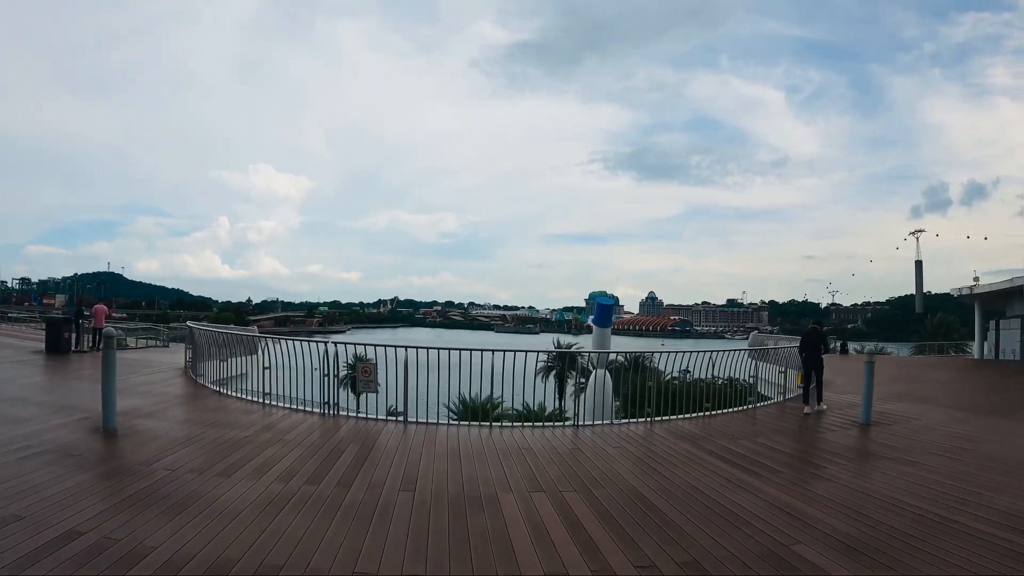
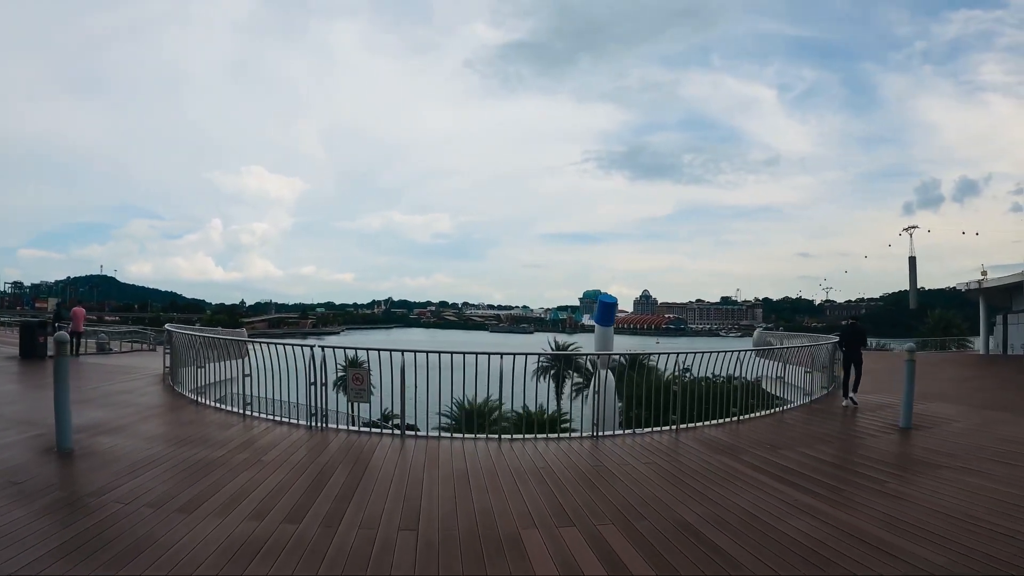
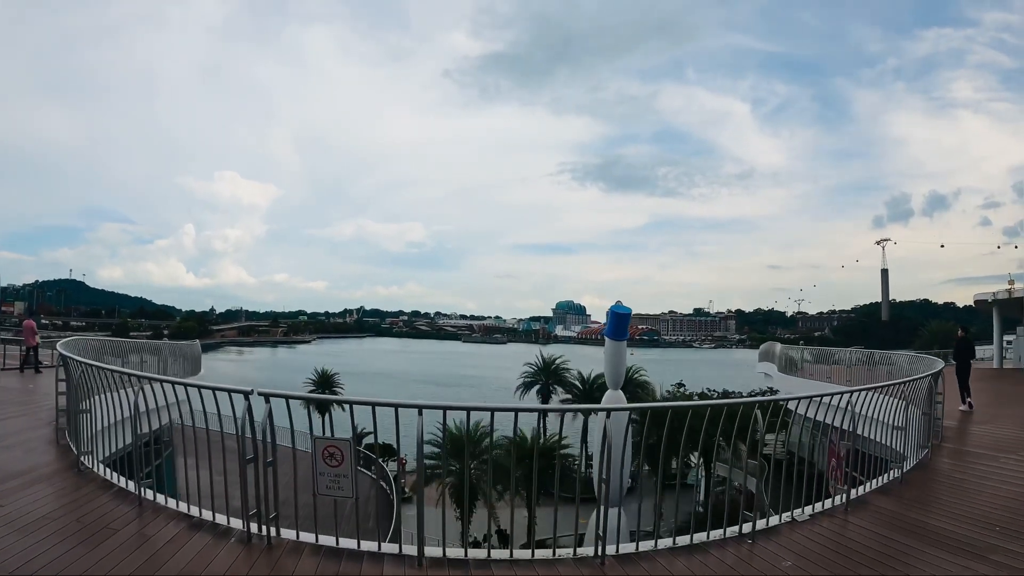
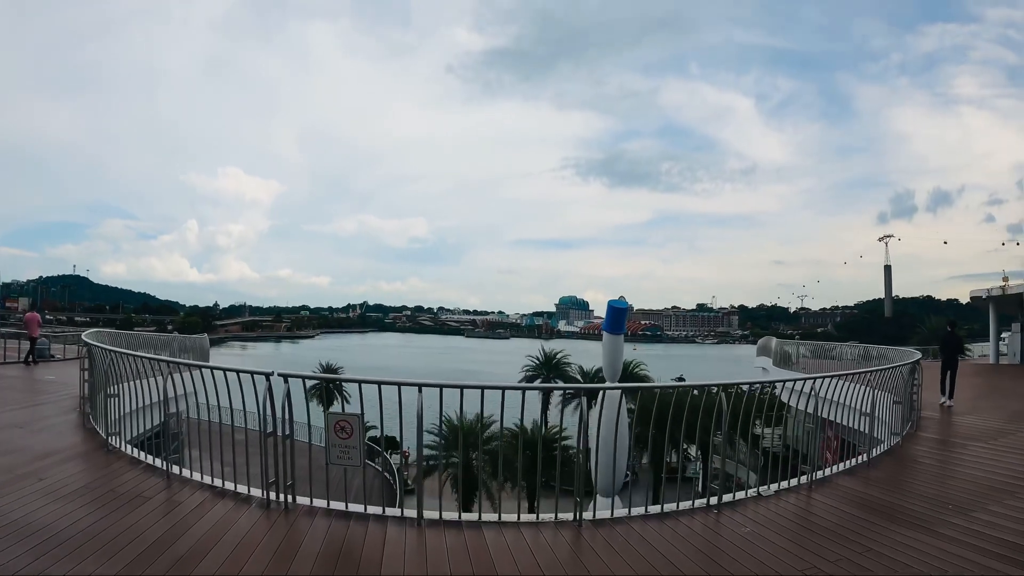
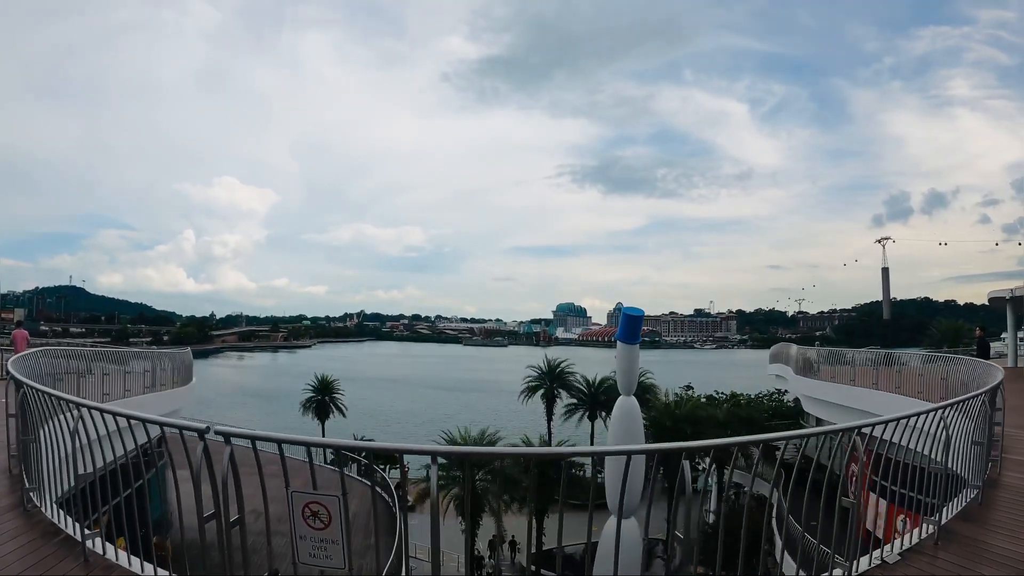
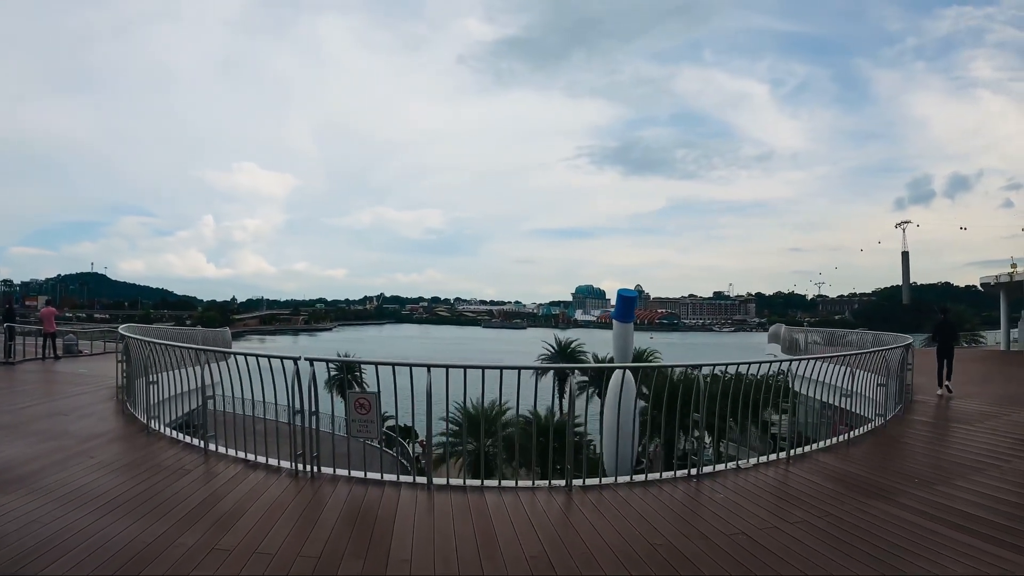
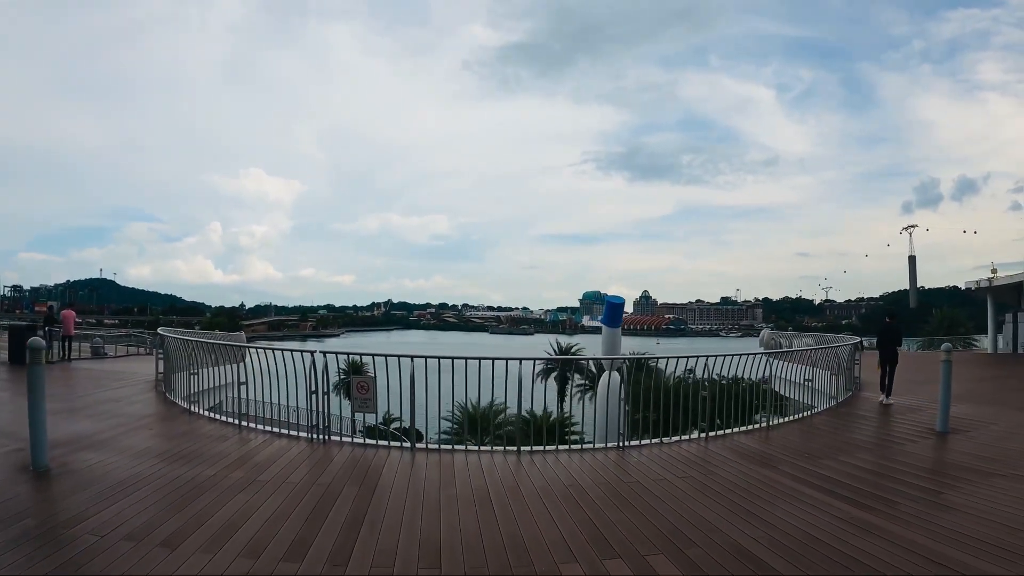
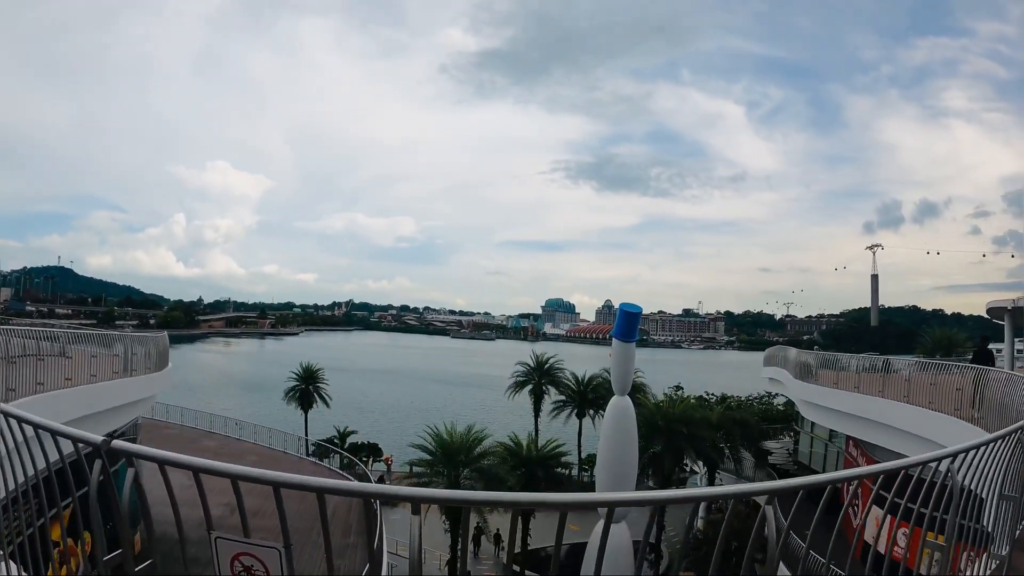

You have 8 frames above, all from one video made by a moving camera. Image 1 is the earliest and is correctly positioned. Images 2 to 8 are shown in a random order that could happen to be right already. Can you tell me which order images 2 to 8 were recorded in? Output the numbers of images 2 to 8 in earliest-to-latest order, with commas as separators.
2, 7, 6, 4, 3, 5, 8
